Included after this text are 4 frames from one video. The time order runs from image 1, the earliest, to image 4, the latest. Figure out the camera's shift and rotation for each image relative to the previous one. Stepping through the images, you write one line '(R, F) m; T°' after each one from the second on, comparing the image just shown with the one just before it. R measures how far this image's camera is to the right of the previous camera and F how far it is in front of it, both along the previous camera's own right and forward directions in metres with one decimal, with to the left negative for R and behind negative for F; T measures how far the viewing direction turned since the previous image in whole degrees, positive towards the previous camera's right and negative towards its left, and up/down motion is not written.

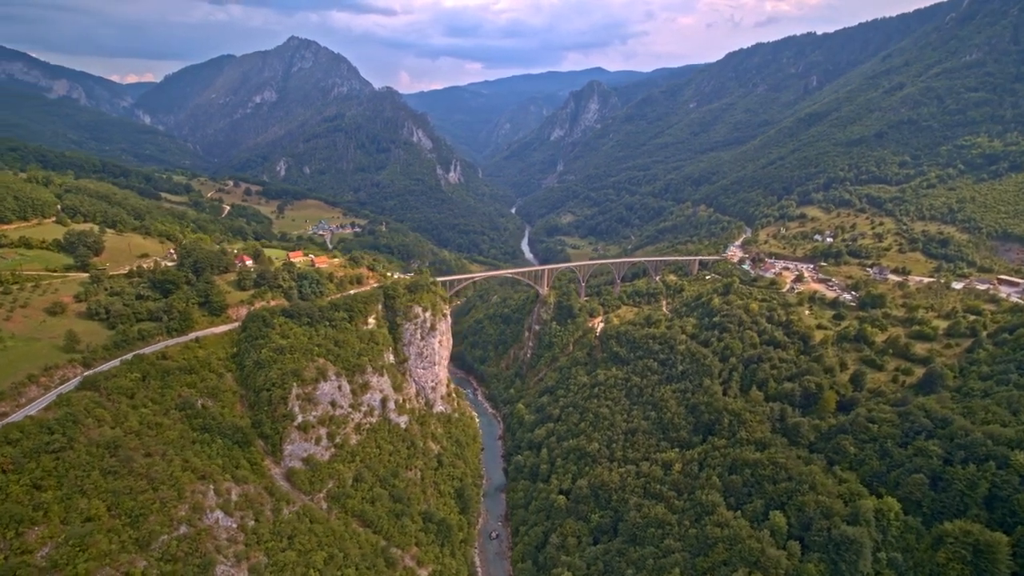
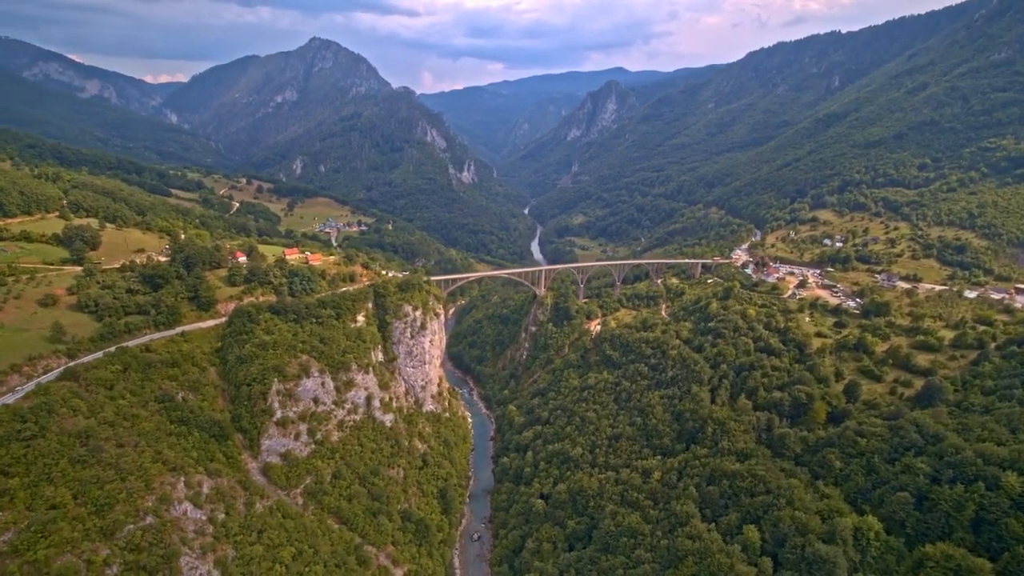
(+3.3, +0.4) m; -3°
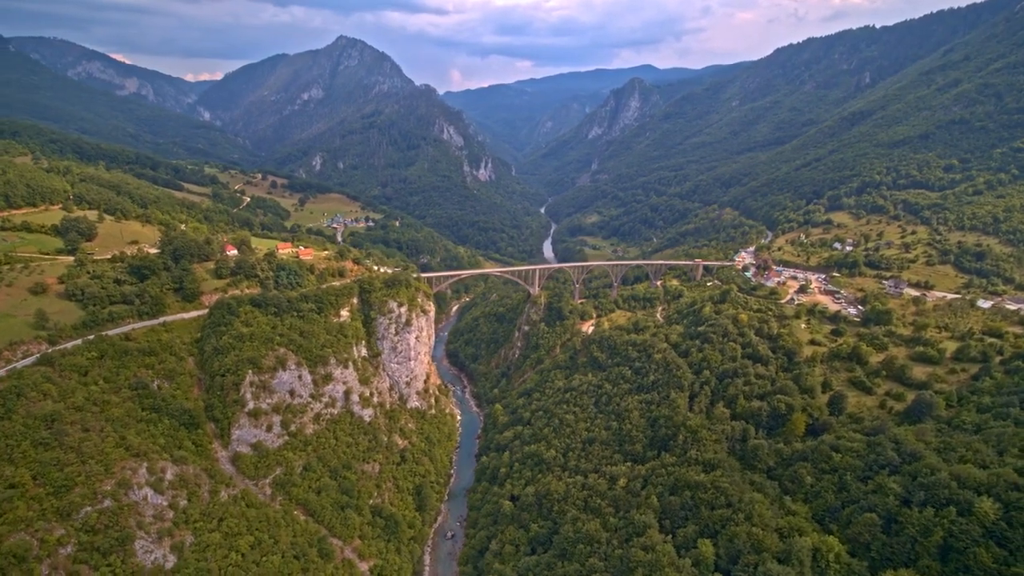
(+4.6, +0.6) m; -4°
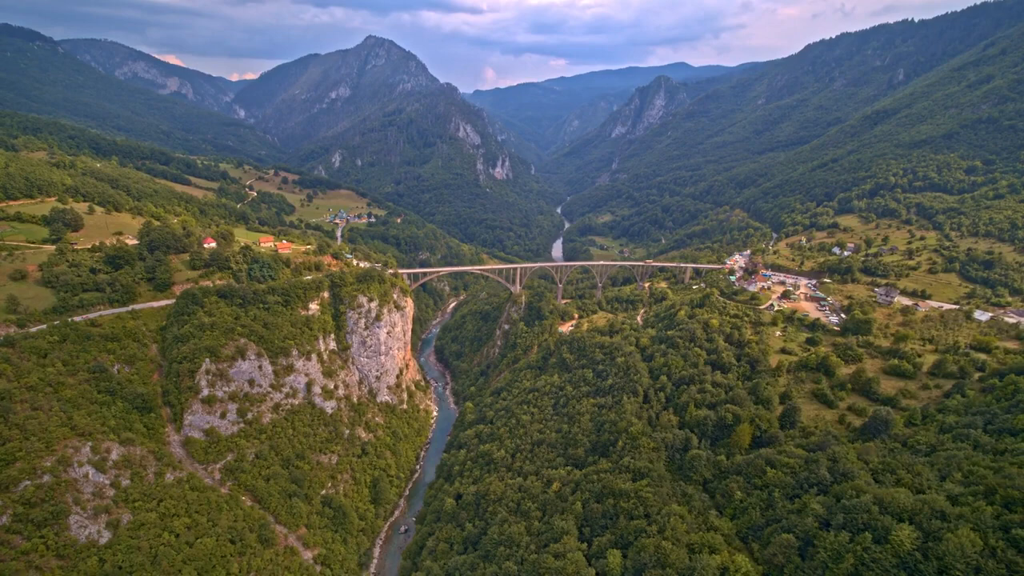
(+7.2, +0.7) m; -5°
